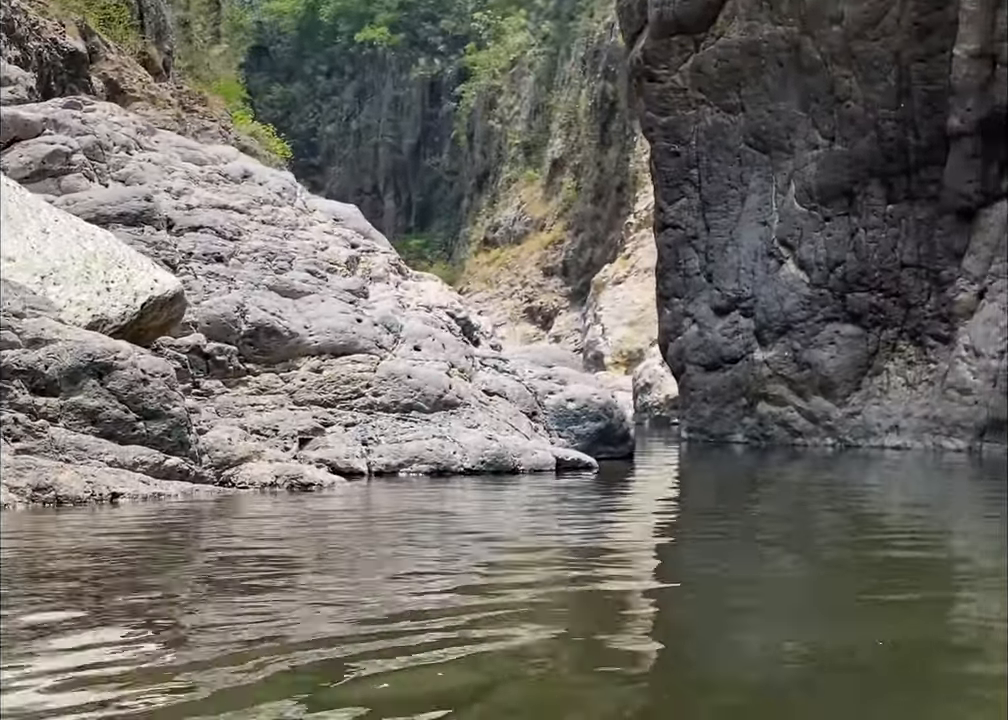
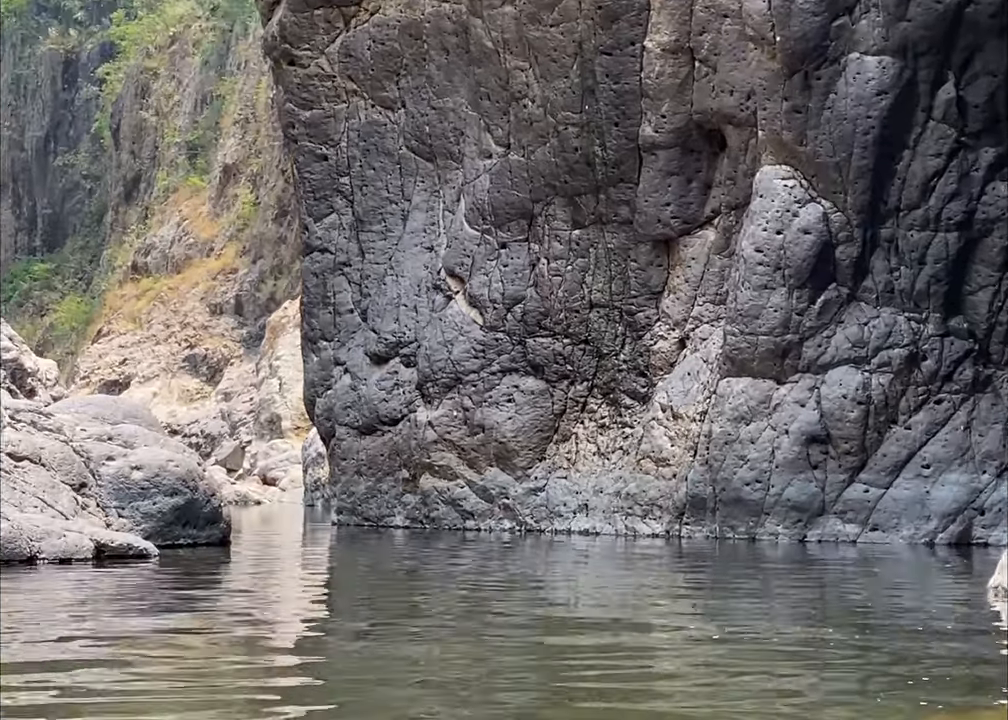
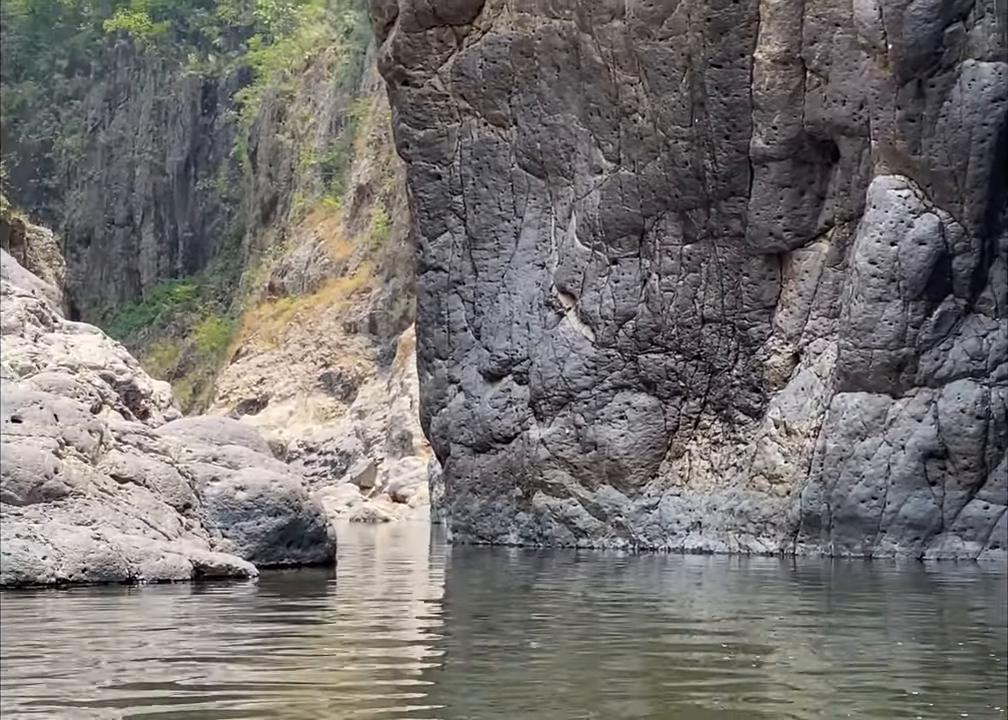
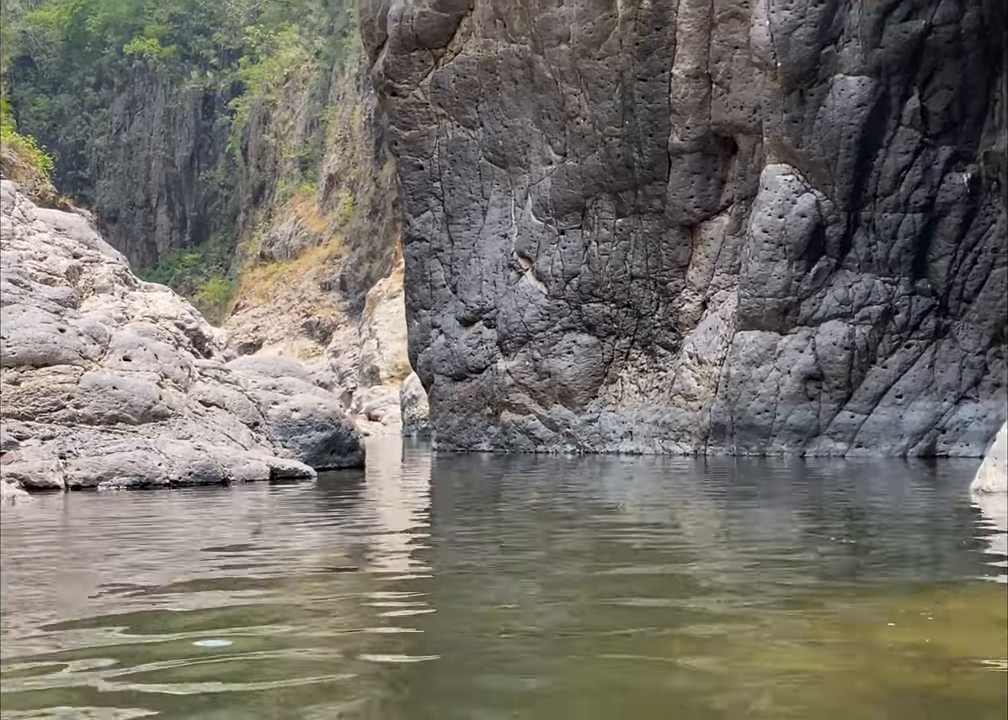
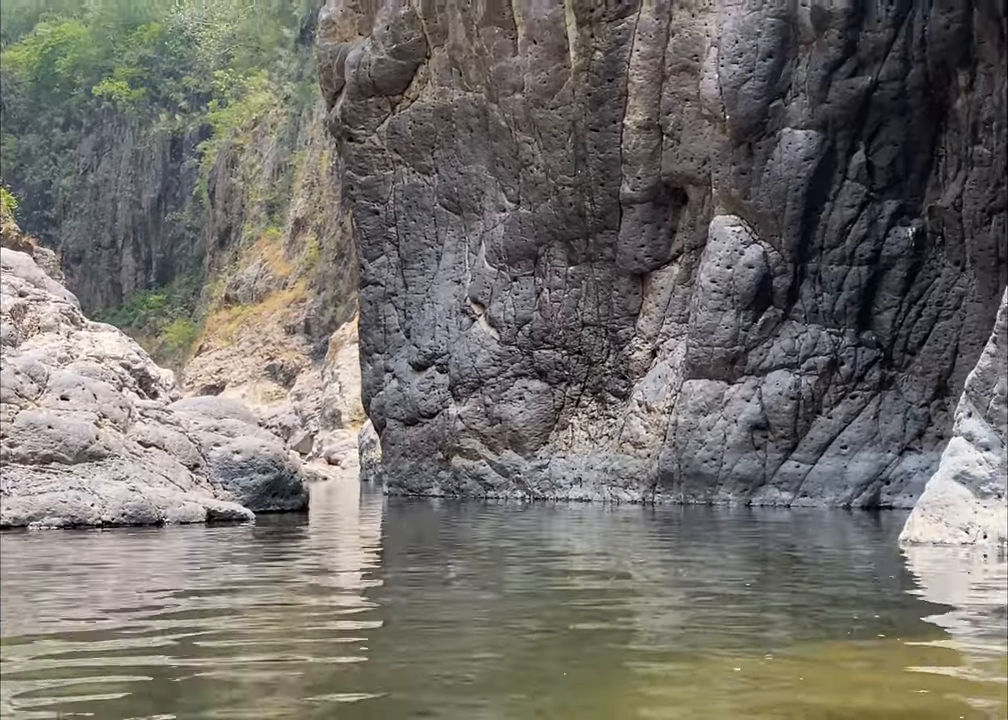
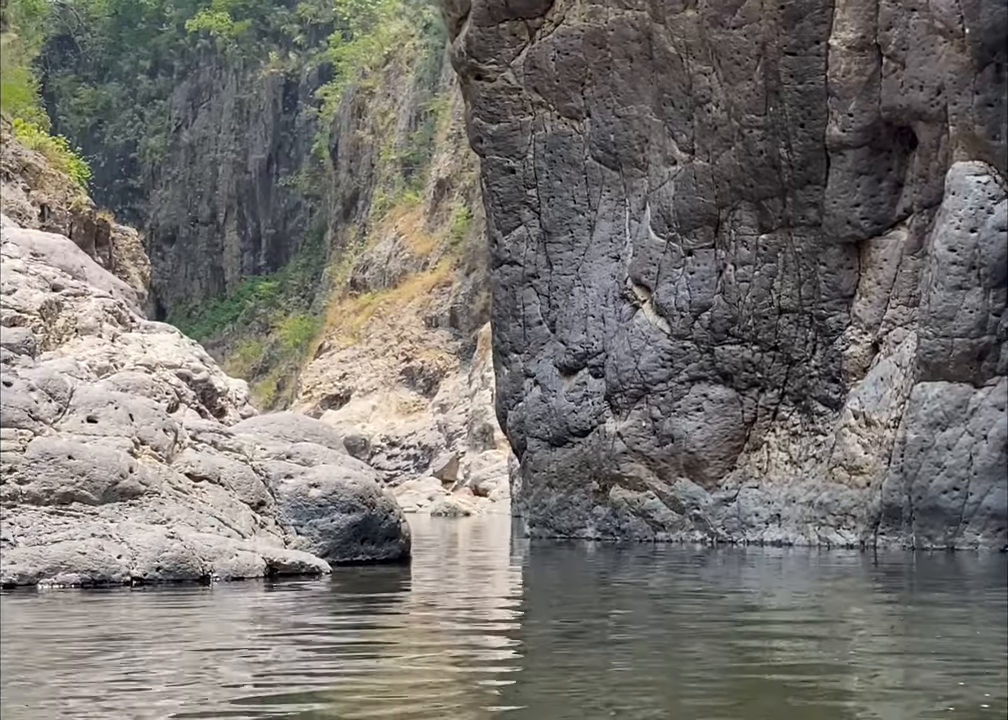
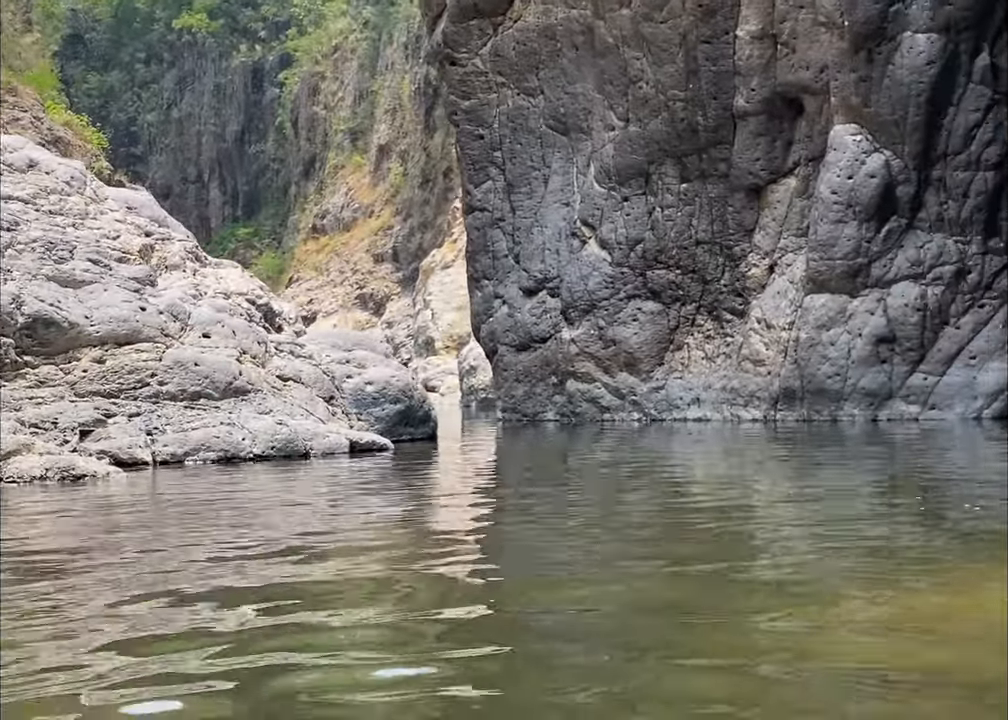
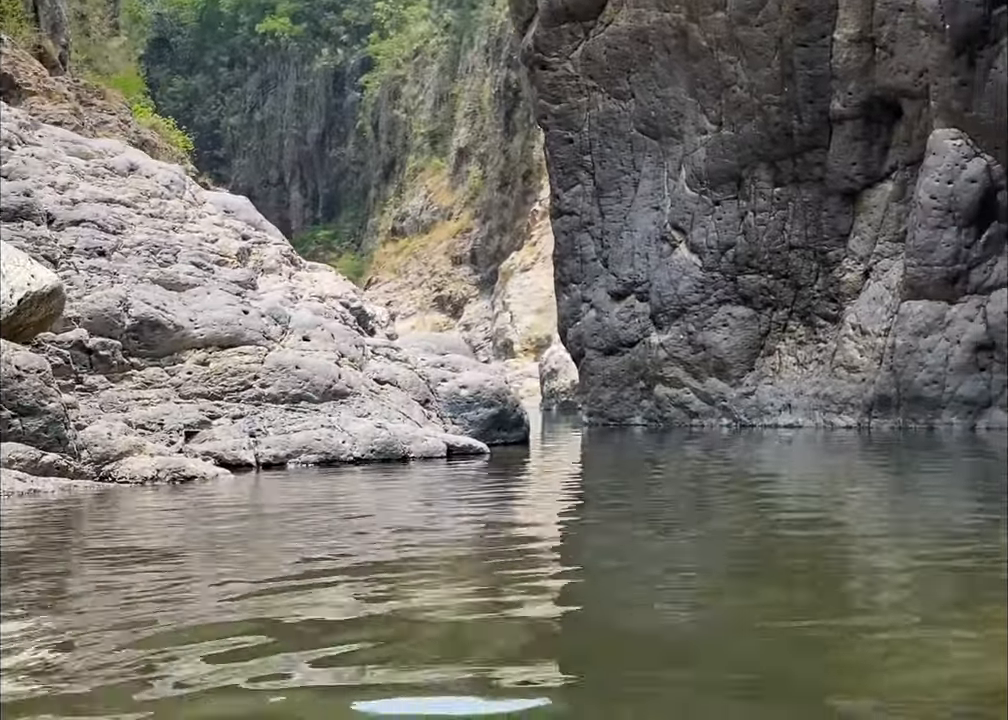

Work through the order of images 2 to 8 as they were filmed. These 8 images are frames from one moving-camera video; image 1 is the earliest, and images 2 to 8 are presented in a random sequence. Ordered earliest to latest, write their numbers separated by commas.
8, 7, 4, 5, 2, 3, 6
